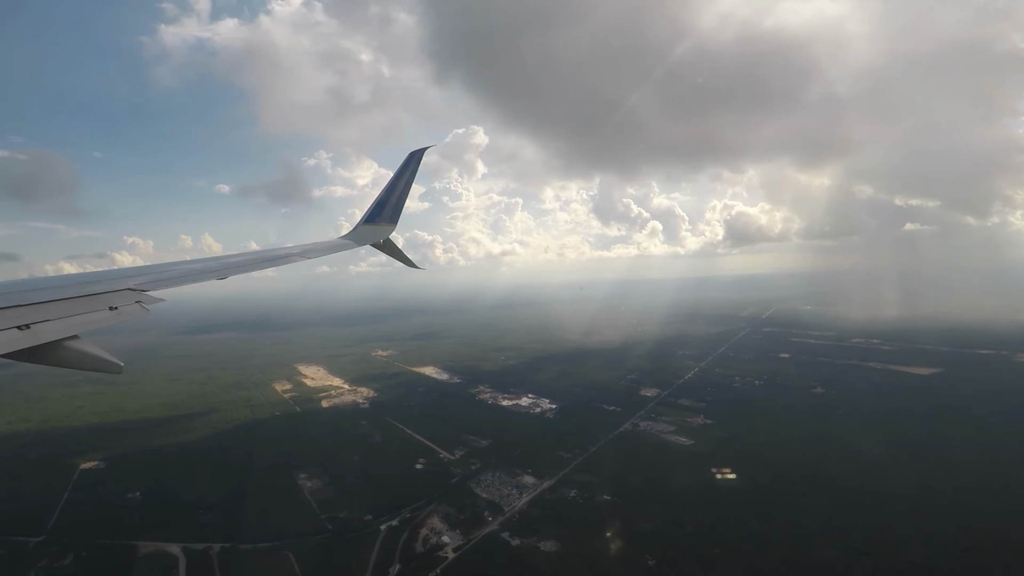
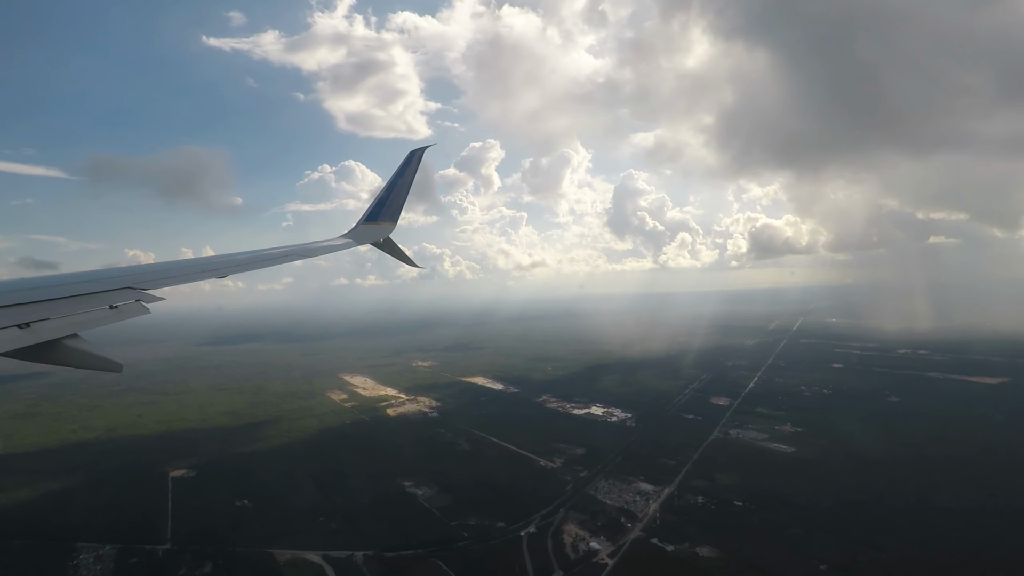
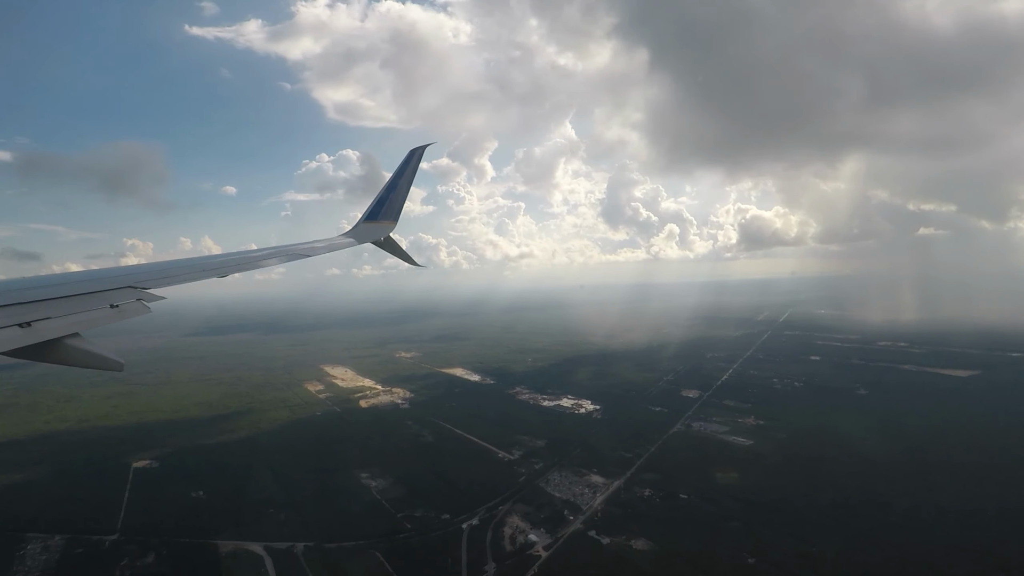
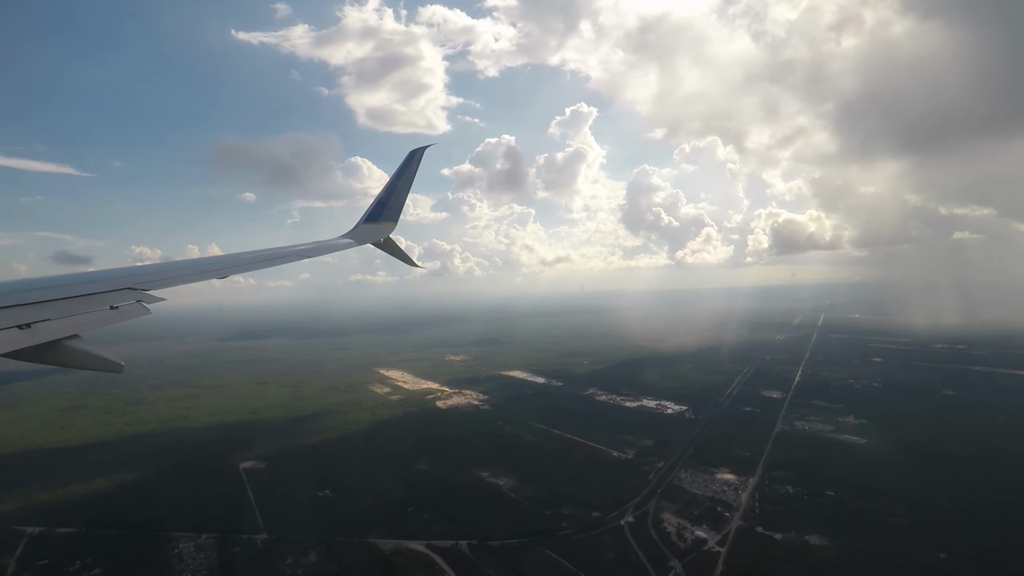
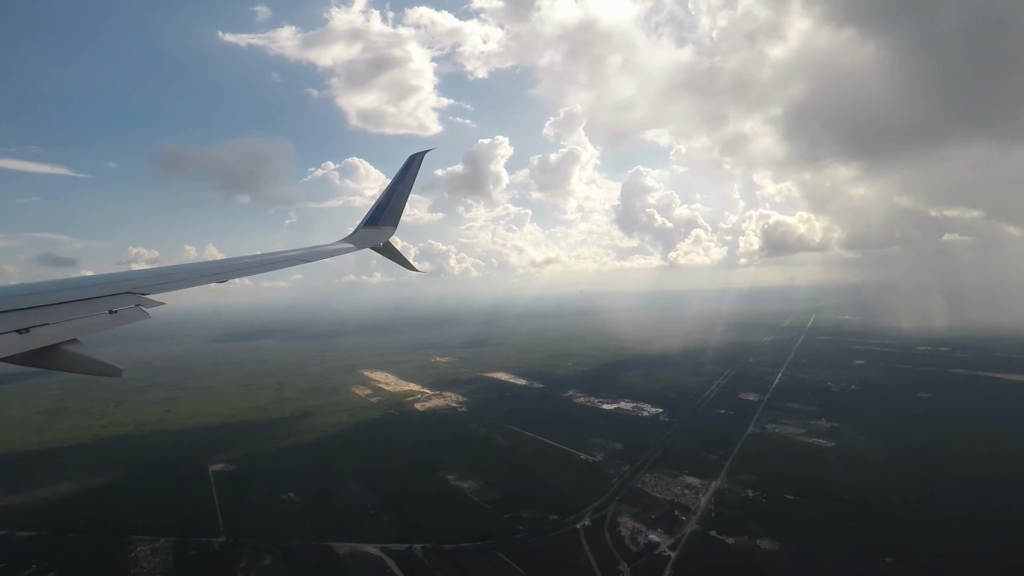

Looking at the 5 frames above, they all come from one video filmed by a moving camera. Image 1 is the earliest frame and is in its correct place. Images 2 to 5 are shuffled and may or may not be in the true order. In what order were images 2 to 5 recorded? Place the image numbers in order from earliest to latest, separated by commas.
3, 2, 5, 4
